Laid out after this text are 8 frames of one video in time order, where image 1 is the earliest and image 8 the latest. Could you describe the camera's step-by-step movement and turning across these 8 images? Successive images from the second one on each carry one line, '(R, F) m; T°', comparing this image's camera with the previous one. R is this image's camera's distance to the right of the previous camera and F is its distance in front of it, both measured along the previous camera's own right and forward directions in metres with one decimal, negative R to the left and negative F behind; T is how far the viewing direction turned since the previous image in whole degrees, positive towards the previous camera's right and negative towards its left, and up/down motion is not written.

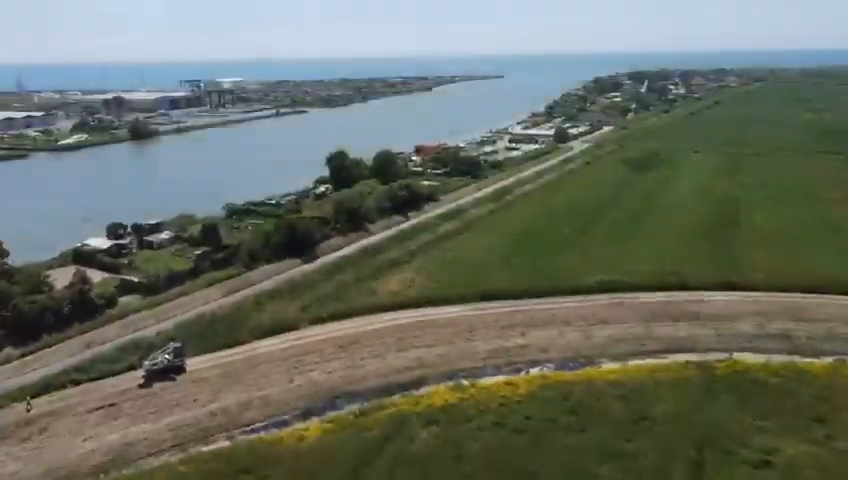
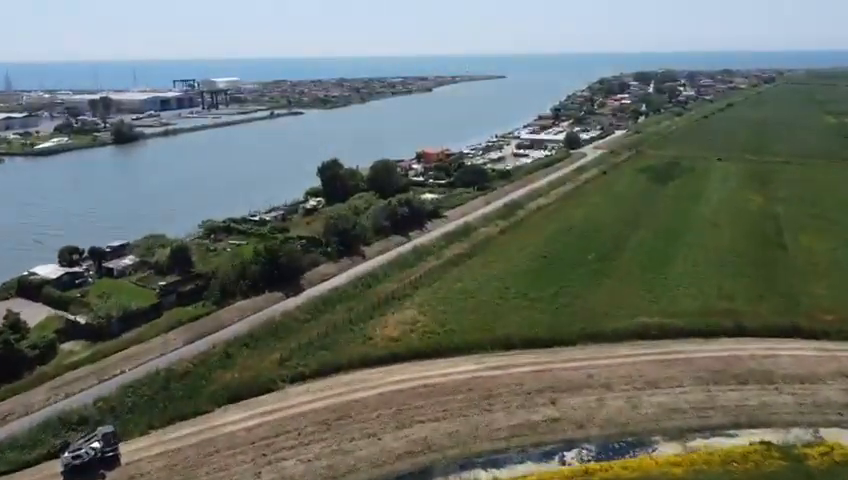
(-0.1, +1.8) m; 0°
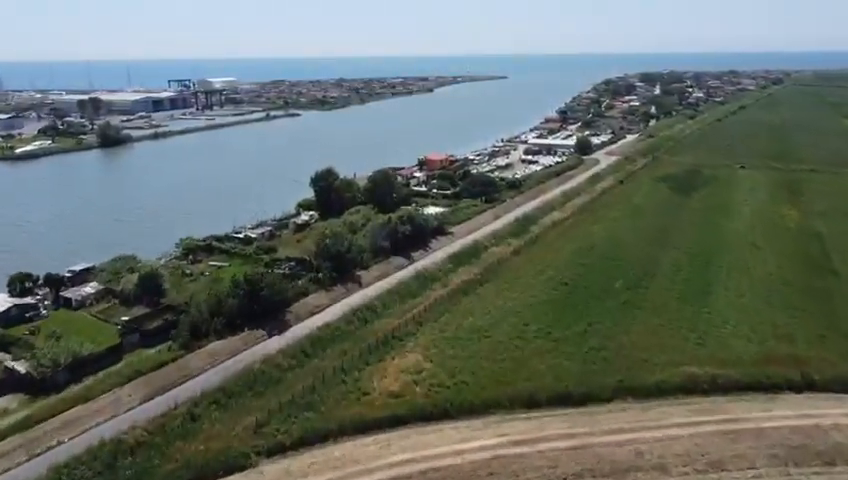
(-0.1, +1.5) m; 0°
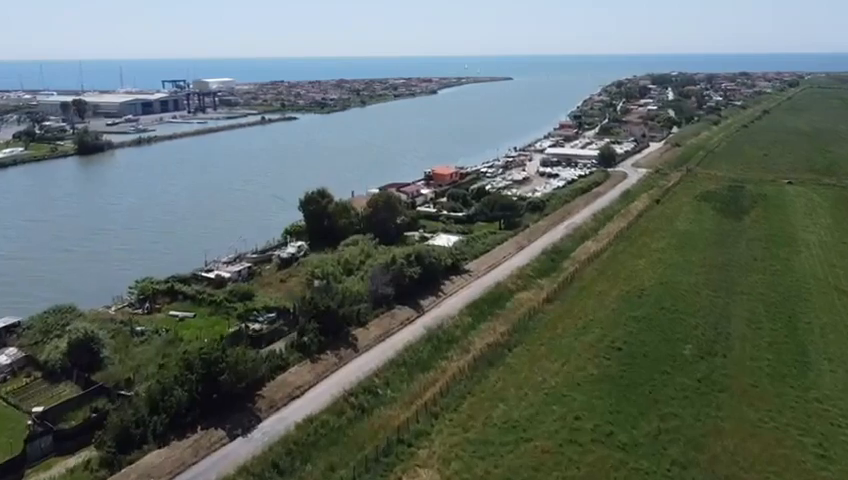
(-0.2, +2.4) m; 0°
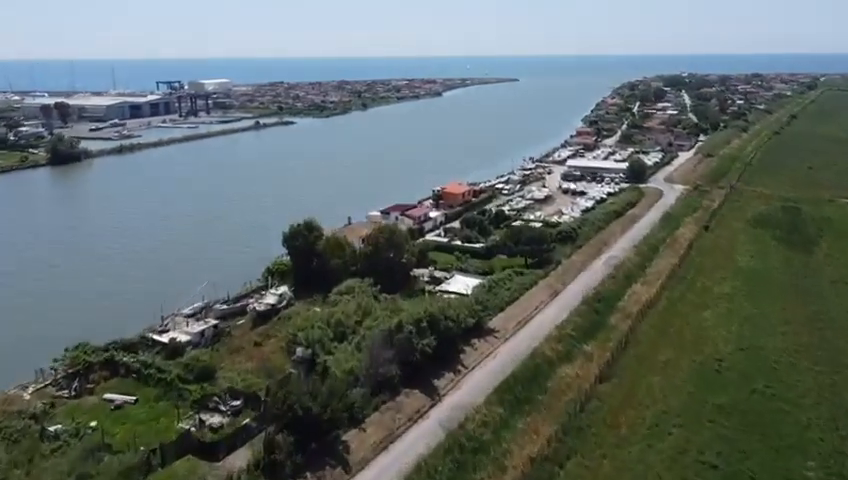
(-0.1, +2.4) m; 0°
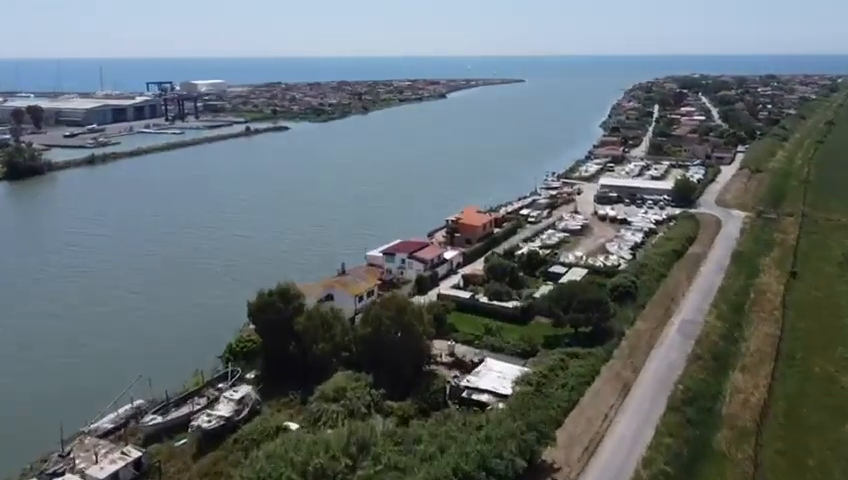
(-0.2, +2.9) m; 0°
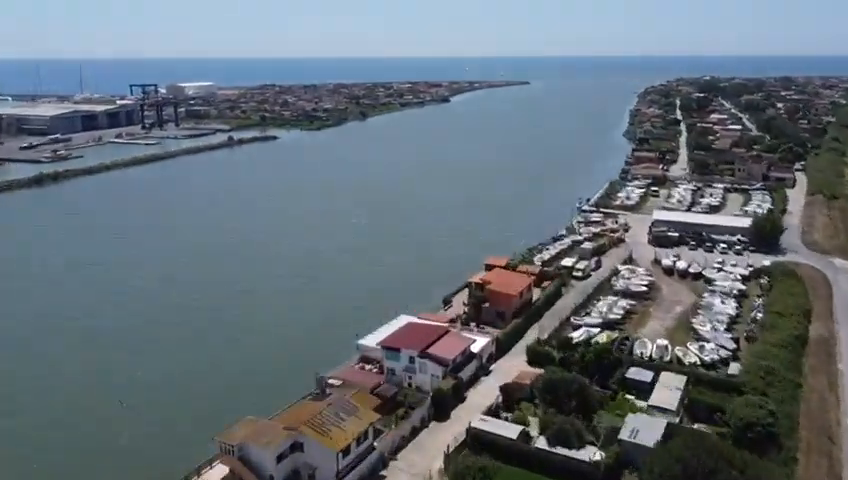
(-0.2, +3.6) m; 0°
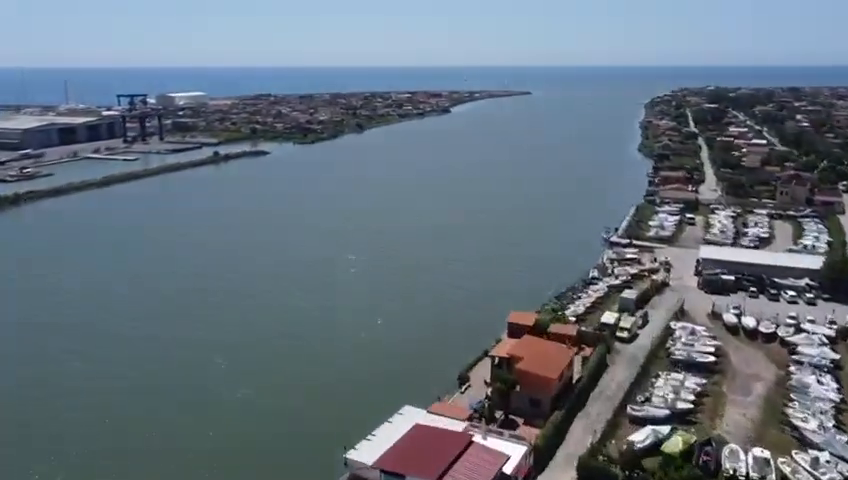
(-0.1, +2.2) m; 0°
